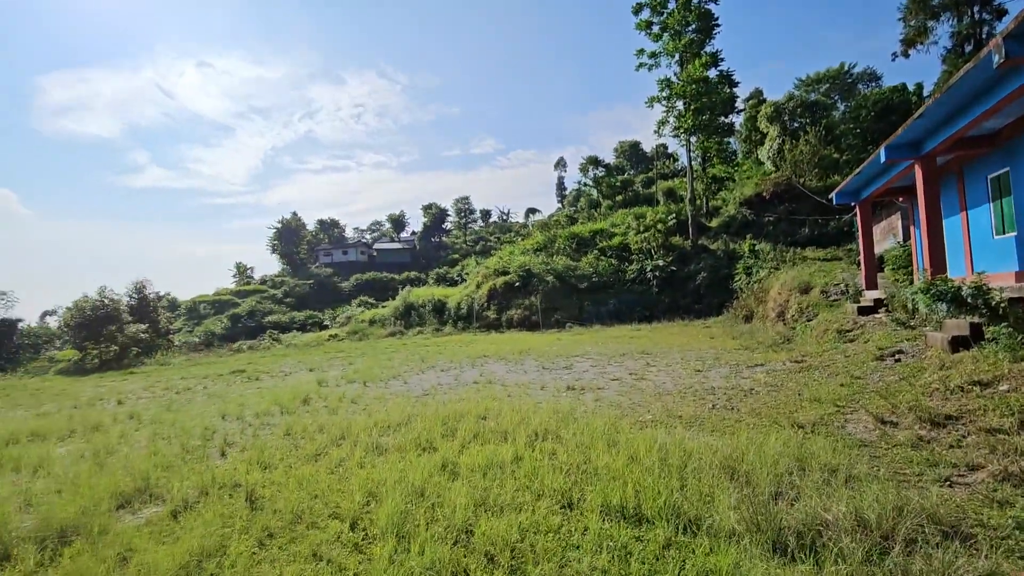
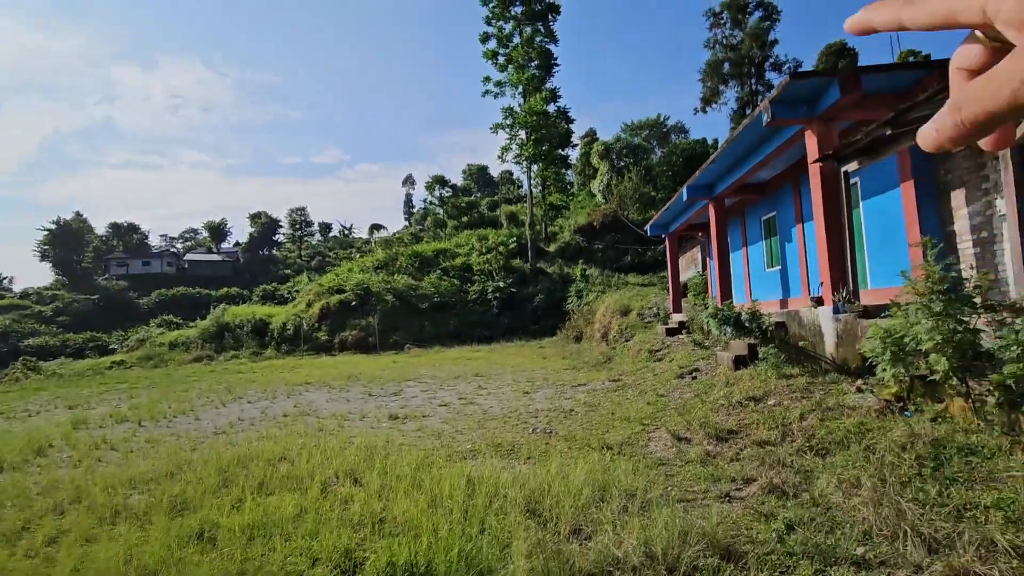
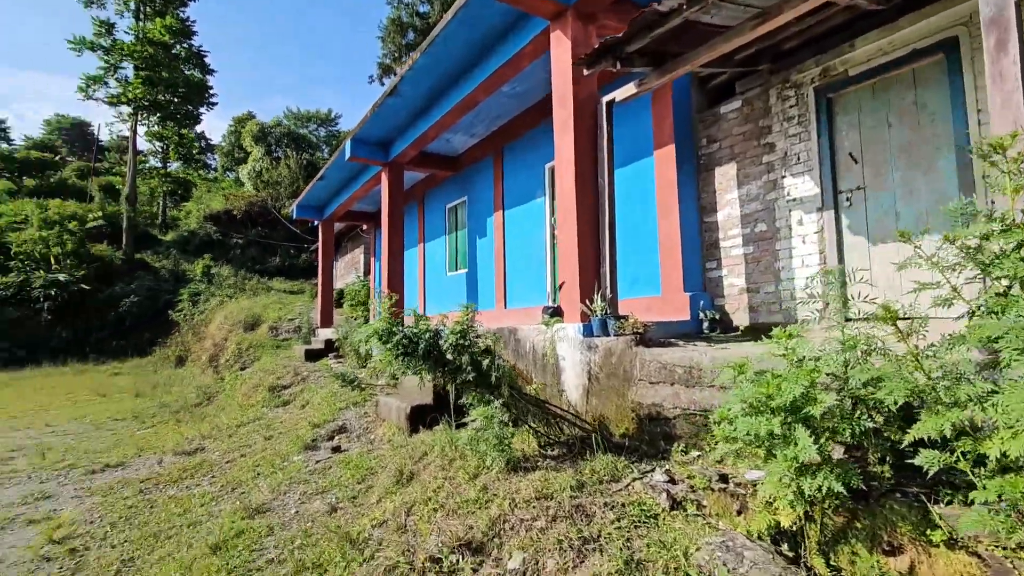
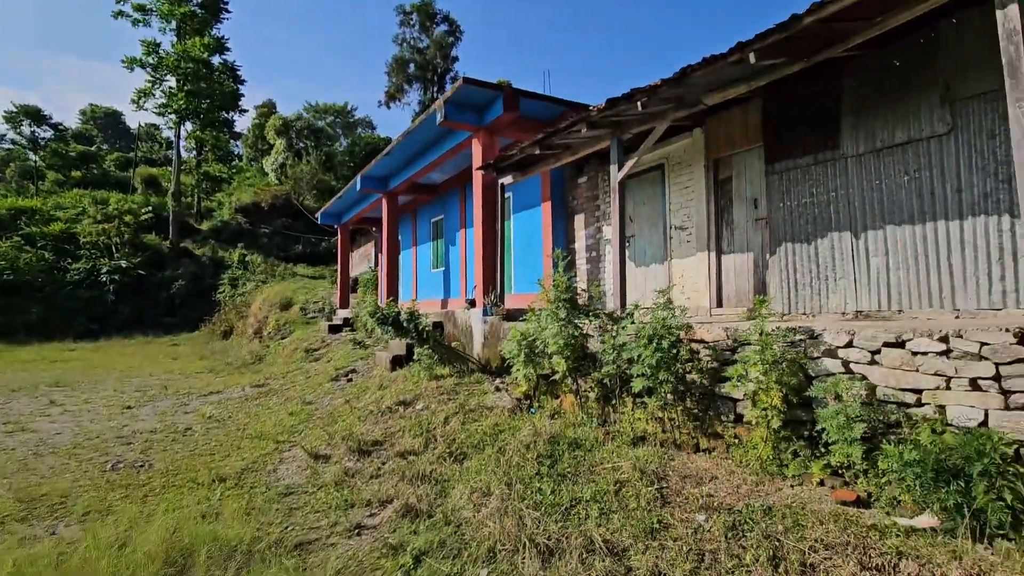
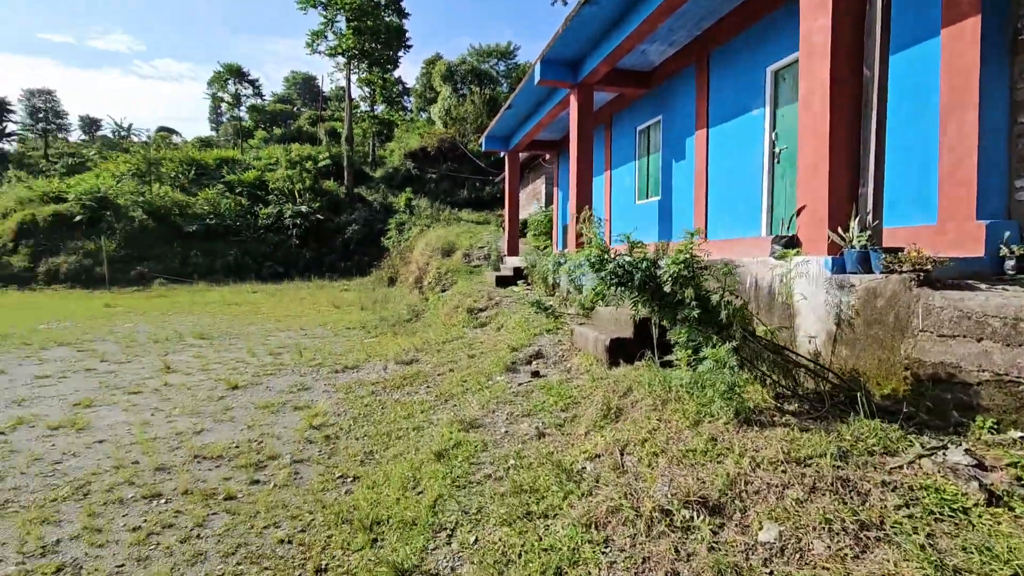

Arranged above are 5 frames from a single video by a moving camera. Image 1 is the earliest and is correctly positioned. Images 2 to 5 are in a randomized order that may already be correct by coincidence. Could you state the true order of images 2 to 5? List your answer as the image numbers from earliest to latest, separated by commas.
2, 4, 3, 5
